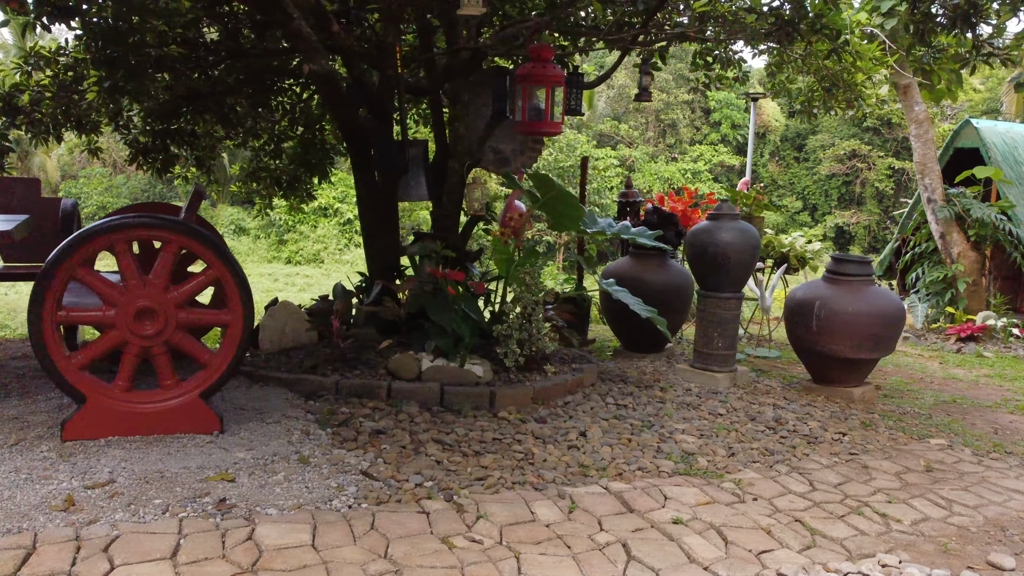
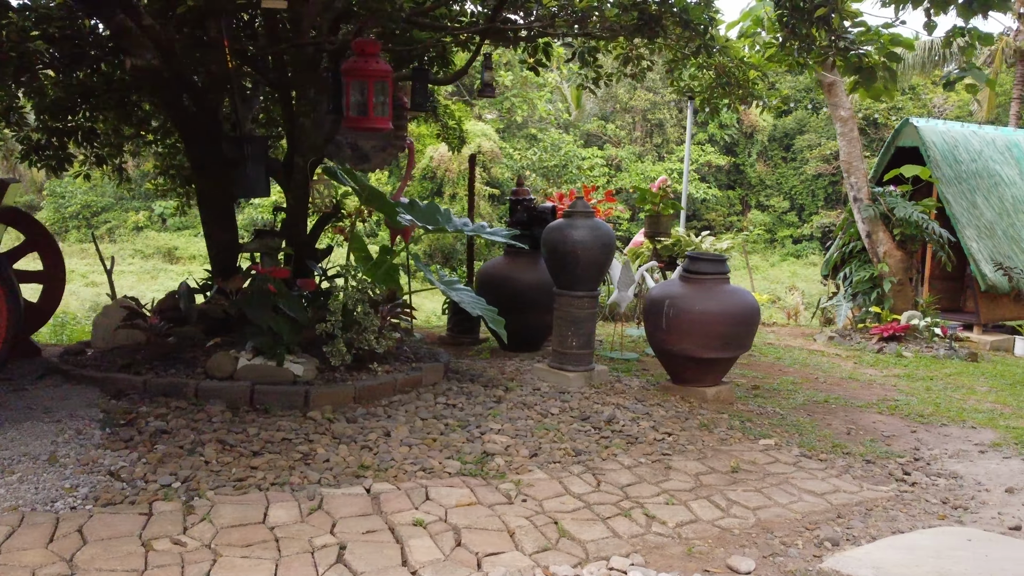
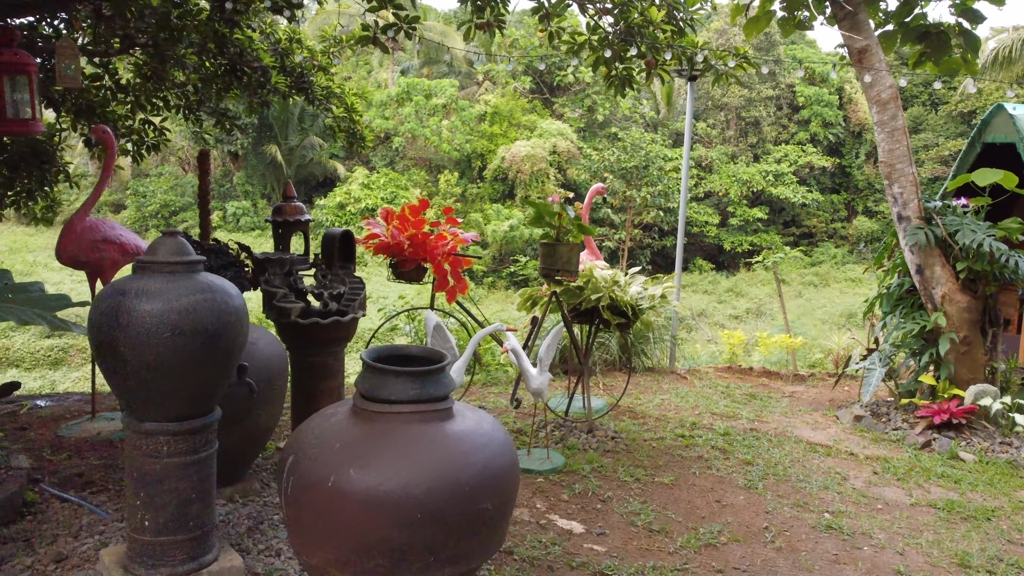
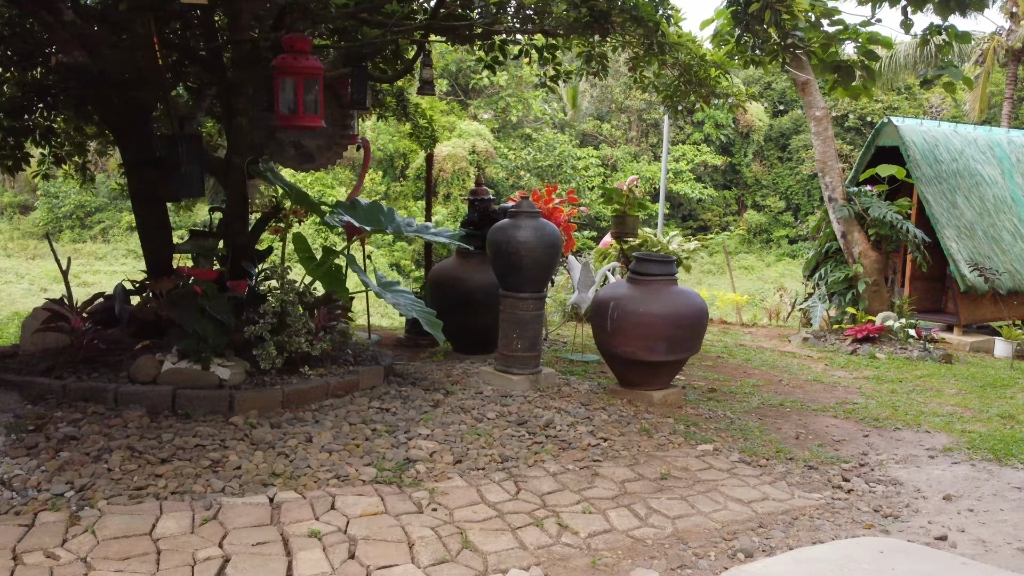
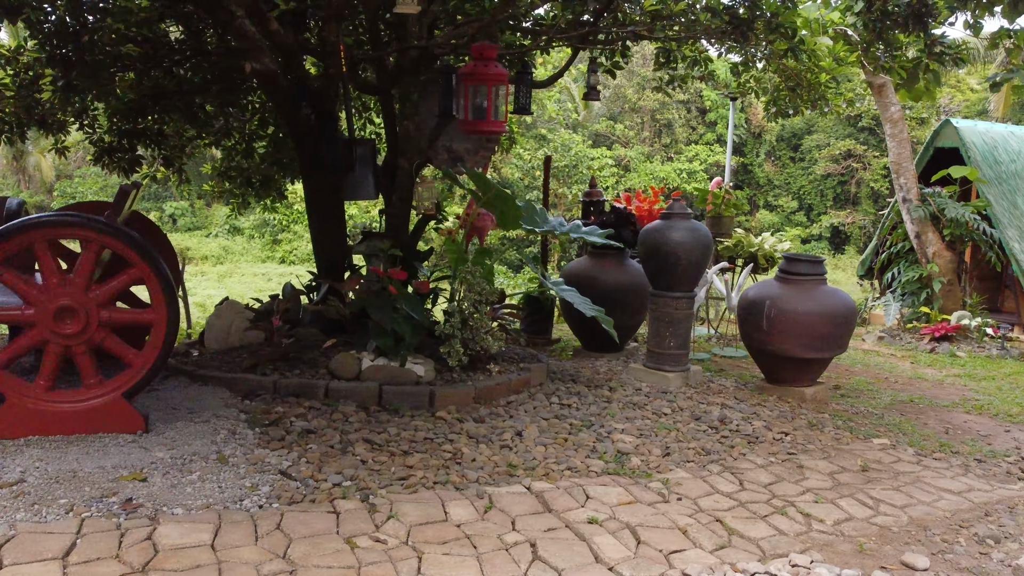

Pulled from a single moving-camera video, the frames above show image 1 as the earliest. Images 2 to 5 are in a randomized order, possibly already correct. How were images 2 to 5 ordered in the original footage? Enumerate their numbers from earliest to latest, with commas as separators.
5, 2, 4, 3
